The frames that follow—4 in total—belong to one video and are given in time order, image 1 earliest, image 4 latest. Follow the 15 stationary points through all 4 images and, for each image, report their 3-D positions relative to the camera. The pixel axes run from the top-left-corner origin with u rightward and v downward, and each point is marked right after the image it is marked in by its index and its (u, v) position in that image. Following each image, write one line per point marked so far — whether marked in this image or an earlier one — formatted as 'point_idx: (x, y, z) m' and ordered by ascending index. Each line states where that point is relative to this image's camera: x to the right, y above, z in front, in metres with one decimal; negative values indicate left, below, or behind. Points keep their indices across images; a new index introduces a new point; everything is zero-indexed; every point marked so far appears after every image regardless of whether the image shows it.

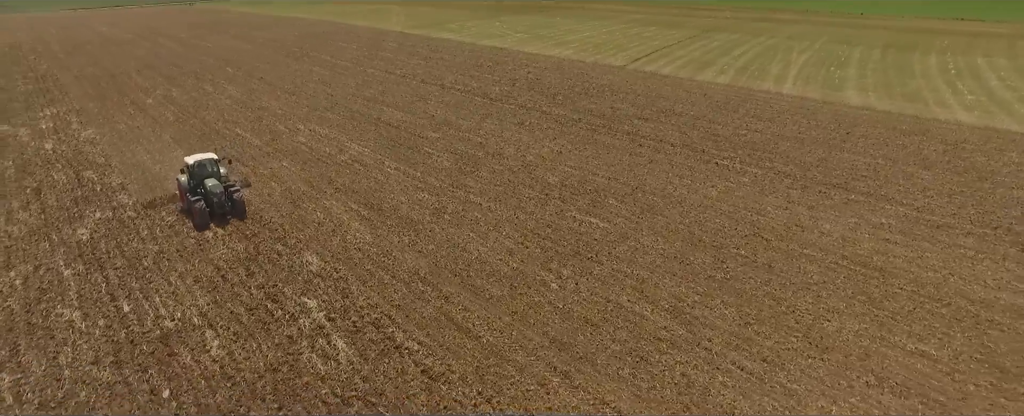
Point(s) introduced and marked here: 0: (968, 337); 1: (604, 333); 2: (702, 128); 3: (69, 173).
0: (+6.7, -1.9, +9.0) m
1: (+1.4, -1.9, +9.1) m
2: (+5.9, +2.5, +19.3) m
3: (-11.3, +0.8, +15.8) m
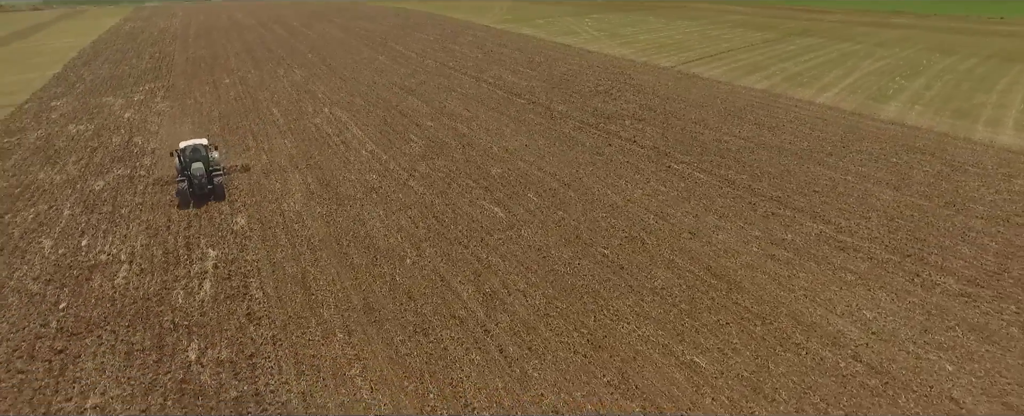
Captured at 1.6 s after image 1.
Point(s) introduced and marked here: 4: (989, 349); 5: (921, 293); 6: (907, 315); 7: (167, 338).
0: (+3.5, -2.1, +8.9) m
1: (-1.7, -1.7, +10.2) m
2: (+5.4, +2.3, +19.1) m
3: (-12.2, +2.1, +19.5) m
4: (+6.9, -2.0, +8.9) m
5: (+6.9, -1.4, +10.4) m
6: (+6.3, -1.7, +9.8) m
7: (-5.1, -2.0, +9.5) m
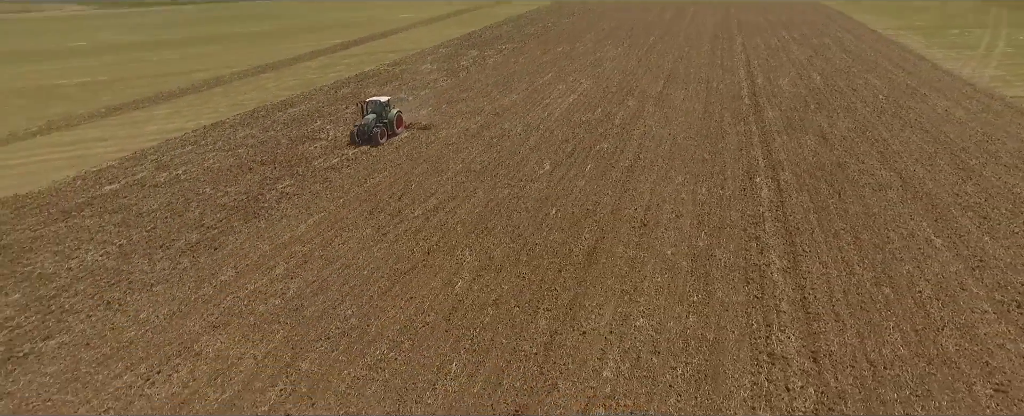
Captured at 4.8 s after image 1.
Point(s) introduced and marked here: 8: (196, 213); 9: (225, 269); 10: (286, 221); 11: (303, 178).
0: (-0.3, -1.5, +10.5) m
1: (-3.0, +0.2, +14.7) m
2: (+8.9, +1.4, +16.4) m
3: (-3.4, +5.8, +28.1) m
4: (+2.2, -2.4, +8.2) m
5: (+3.3, -1.9, +9.3) m
6: (+2.4, -1.9, +9.3) m
7: (-6.0, +0.8, +16.4) m
8: (-7.3, -0.1, +14.1) m
9: (-5.5, -1.2, +11.6) m
10: (-5.1, -0.3, +13.8) m
11: (-5.6, +0.8, +16.4) m
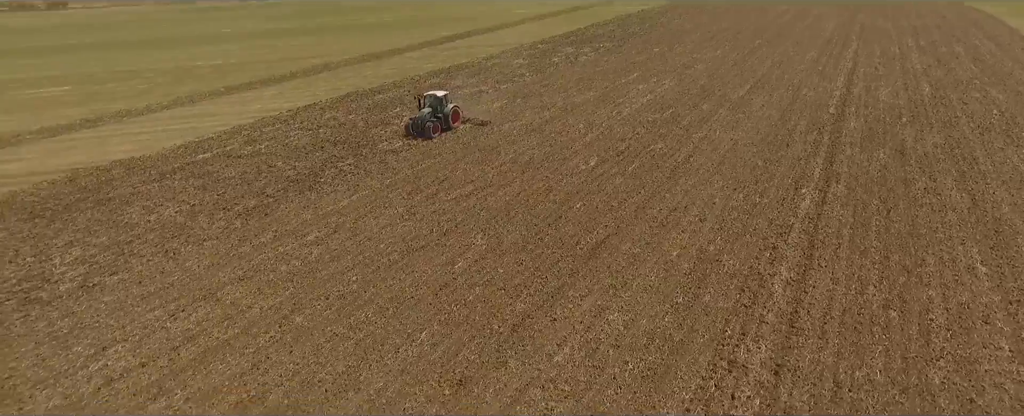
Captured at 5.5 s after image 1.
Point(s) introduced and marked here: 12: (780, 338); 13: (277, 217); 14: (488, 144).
0: (-0.4, -1.3, +11.0) m
1: (-2.1, +0.6, +15.6) m
2: (+9.9, +0.8, +15.0) m
3: (+0.5, +6.2, +28.8) m
4: (+1.5, -2.3, +8.3) m
5: (+2.8, -1.9, +9.1) m
6: (+2.0, -1.9, +9.3) m
7: (-4.7, +1.5, +17.9) m
8: (-6.5, +0.6, +15.9) m
9: (-5.3, -0.5, +13.1) m
10: (-4.4, +0.3, +15.1) m
11: (-4.3, +1.4, +17.8) m
12: (+3.9, -1.9, +9.0) m
13: (-5.3, -0.2, +13.9) m
14: (-0.8, +2.0, +18.9) m
